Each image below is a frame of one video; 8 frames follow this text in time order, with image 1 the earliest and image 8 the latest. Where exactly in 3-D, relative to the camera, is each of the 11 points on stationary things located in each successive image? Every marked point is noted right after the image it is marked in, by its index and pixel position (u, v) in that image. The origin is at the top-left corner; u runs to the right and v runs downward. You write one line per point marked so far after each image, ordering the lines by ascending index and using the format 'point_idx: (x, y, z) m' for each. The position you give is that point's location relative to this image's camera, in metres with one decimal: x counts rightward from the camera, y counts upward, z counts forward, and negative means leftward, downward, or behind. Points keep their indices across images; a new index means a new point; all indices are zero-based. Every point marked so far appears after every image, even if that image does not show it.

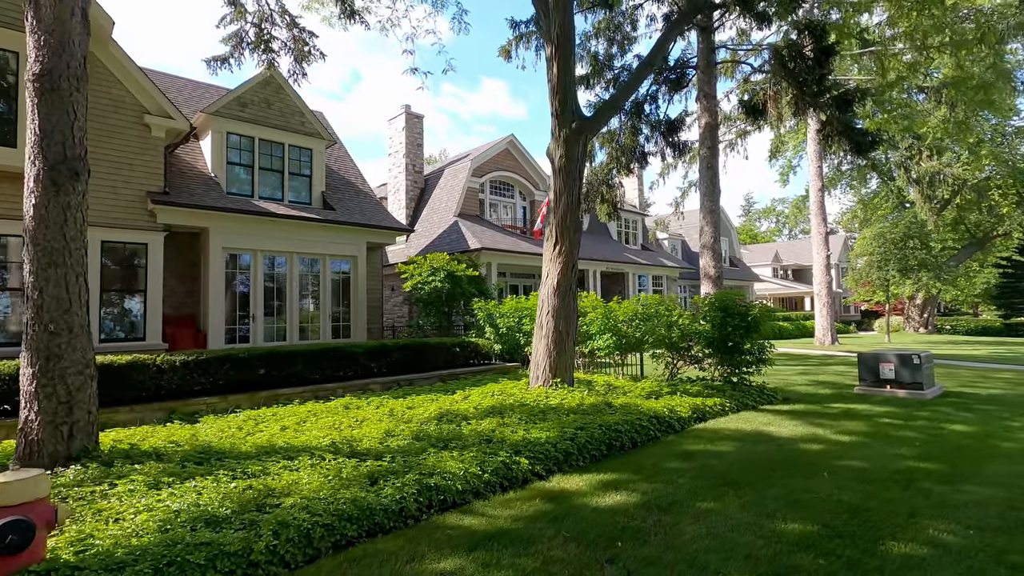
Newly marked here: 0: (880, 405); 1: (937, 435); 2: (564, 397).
0: (+5.4, -1.7, +7.8) m
1: (+4.7, -1.6, +6.0) m
2: (+0.6, -1.3, +6.6) m
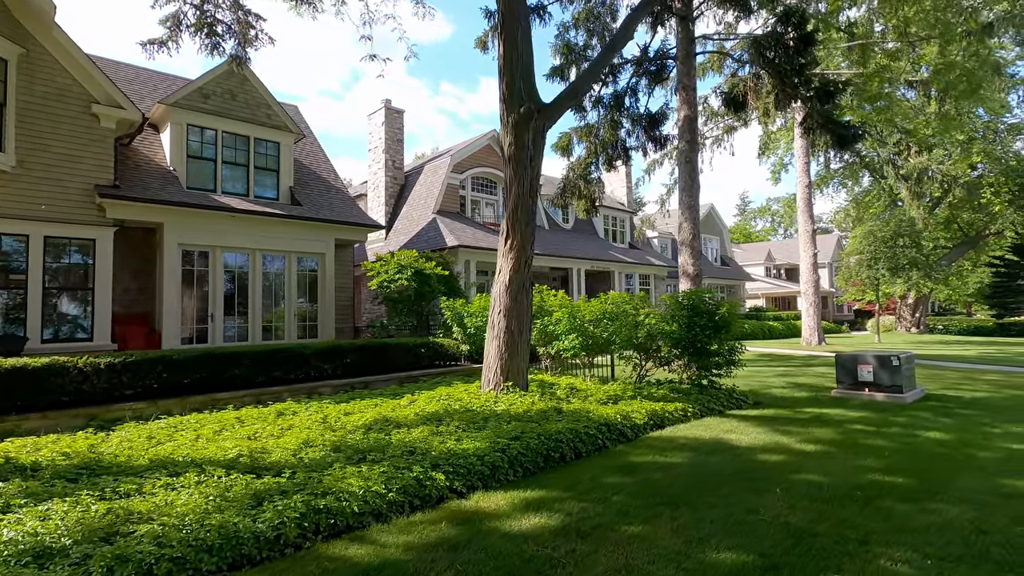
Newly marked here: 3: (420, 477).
0: (+4.7, -1.7, +7.4) m
1: (+4.1, -1.6, +5.6) m
2: (0.0, -1.3, +6.2) m
3: (-0.7, -1.4, +3.8) m
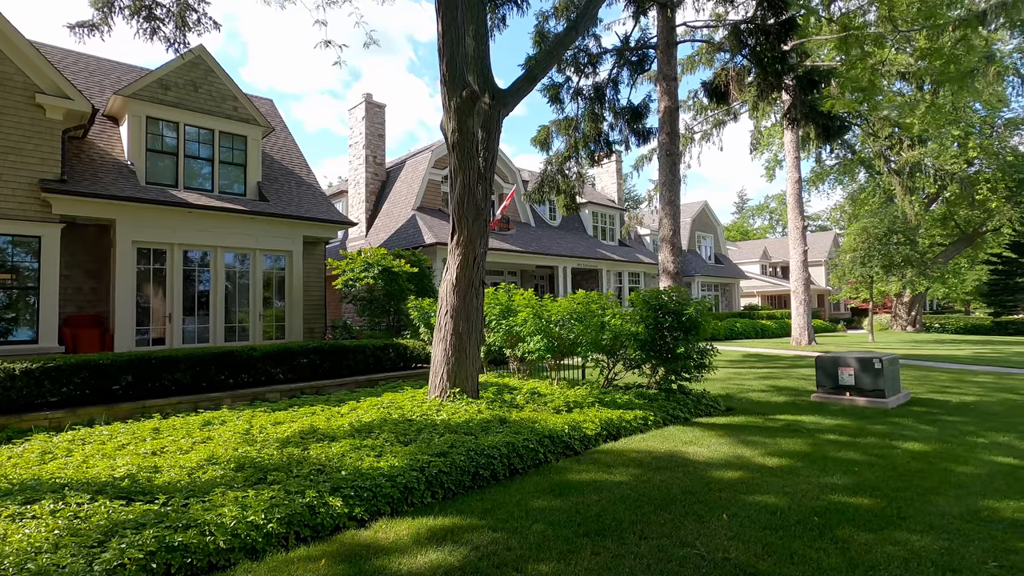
0: (+4.1, -1.7, +6.9) m
1: (+3.5, -1.6, +5.1) m
2: (-0.6, -1.3, +5.7) m
3: (-1.3, -1.4, +3.4) m
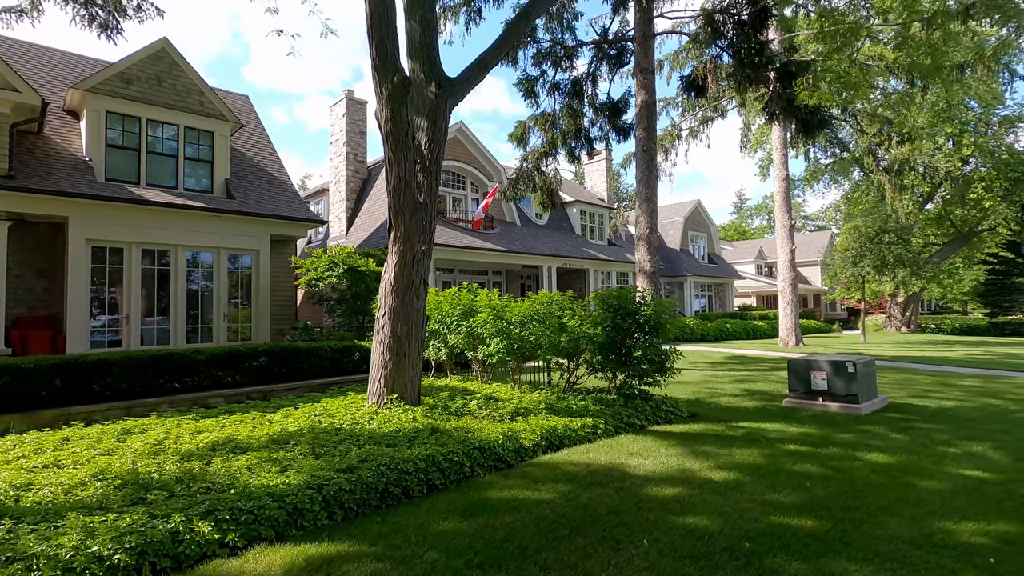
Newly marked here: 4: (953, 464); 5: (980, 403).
0: (+3.5, -1.7, +6.6) m
1: (+2.9, -1.6, +4.7) m
2: (-1.2, -1.3, +5.3) m
3: (-1.9, -1.4, +3.0) m
4: (+4.1, -1.6, +5.0) m
5: (+7.2, -1.8, +8.3) m
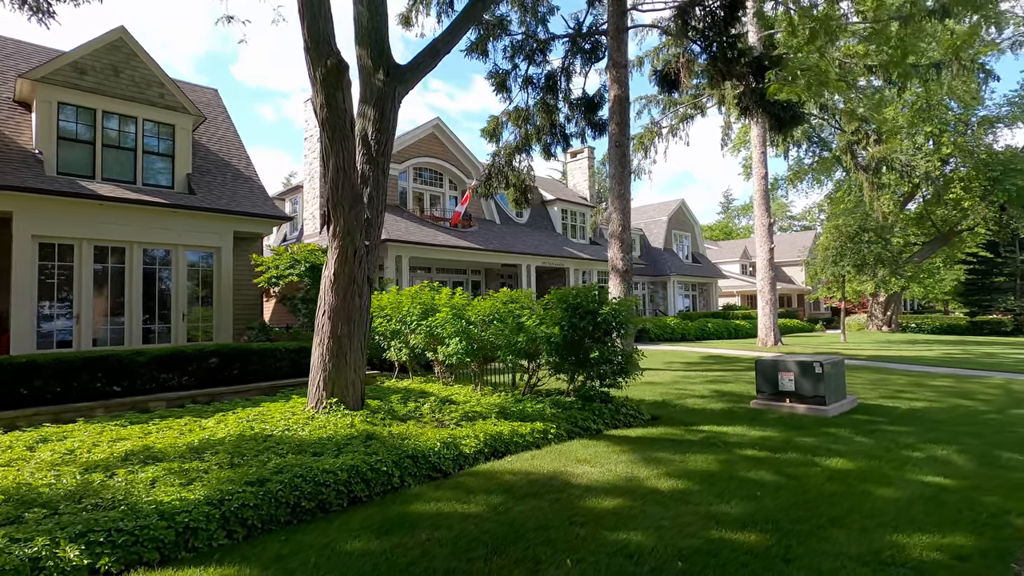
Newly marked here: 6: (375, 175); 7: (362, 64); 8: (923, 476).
0: (+3.0, -1.6, +6.3) m
1: (+2.4, -1.6, +4.5) m
2: (-1.7, -1.3, +5.0) m
3: (-2.4, -1.3, +2.7) m
4: (+3.6, -1.6, +4.8) m
5: (+6.7, -1.8, +8.1) m
6: (-1.5, +1.2, +5.9) m
7: (-1.7, +2.6, +6.1) m
8: (+3.5, -1.6, +4.6) m
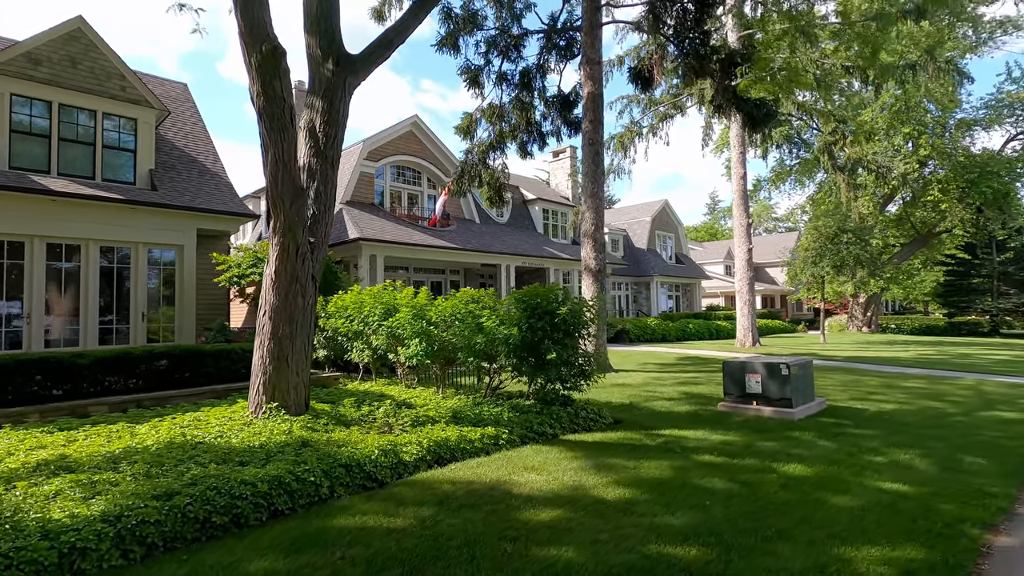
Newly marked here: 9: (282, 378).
0: (+2.5, -1.6, +6.2) m
1: (+1.9, -1.6, +4.3) m
2: (-2.2, -1.3, +4.7) m
3: (-2.8, -1.3, +2.4) m
4: (+3.1, -1.6, +4.6) m
5: (+6.1, -1.8, +8.0) m
6: (-2.0, +1.3, +5.6) m
7: (-2.2, +2.6, +5.8) m
8: (+3.1, -1.6, +4.4) m
9: (-2.2, -0.9, +5.2) m
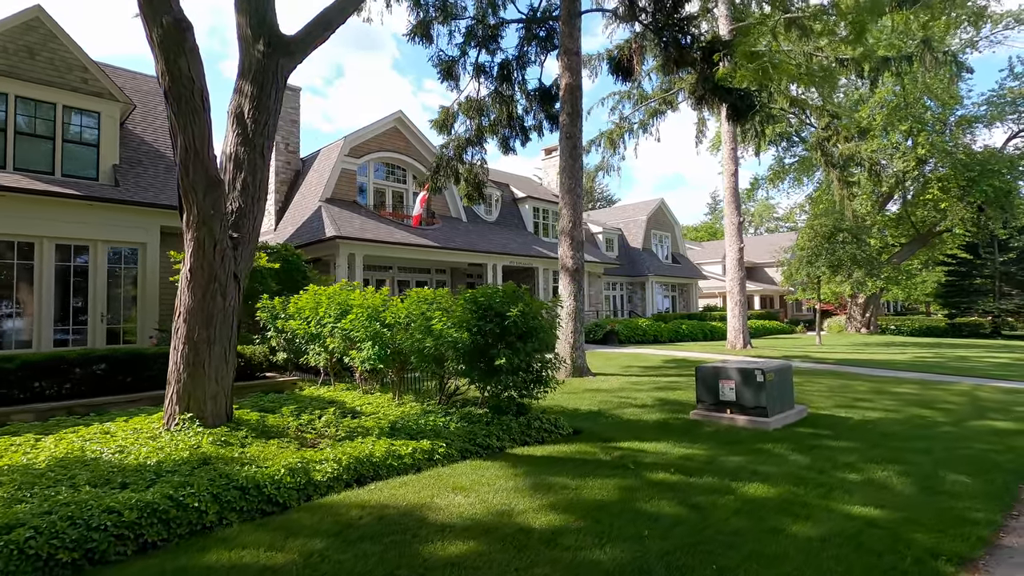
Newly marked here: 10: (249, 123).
0: (+1.9, -1.6, +5.7) m
1: (+1.4, -1.6, +3.8) m
2: (-2.7, -1.3, +4.3) m
3: (-3.3, -1.3, +2.0) m
4: (+2.6, -1.6, +4.1) m
5: (+5.6, -1.8, +7.5) m
6: (-2.6, +1.3, +5.2) m
7: (-2.7, +2.6, +5.4) m
8: (+2.5, -1.6, +4.0) m
9: (-2.8, -0.9, +4.7) m
10: (-2.6, +1.6, +5.2) m
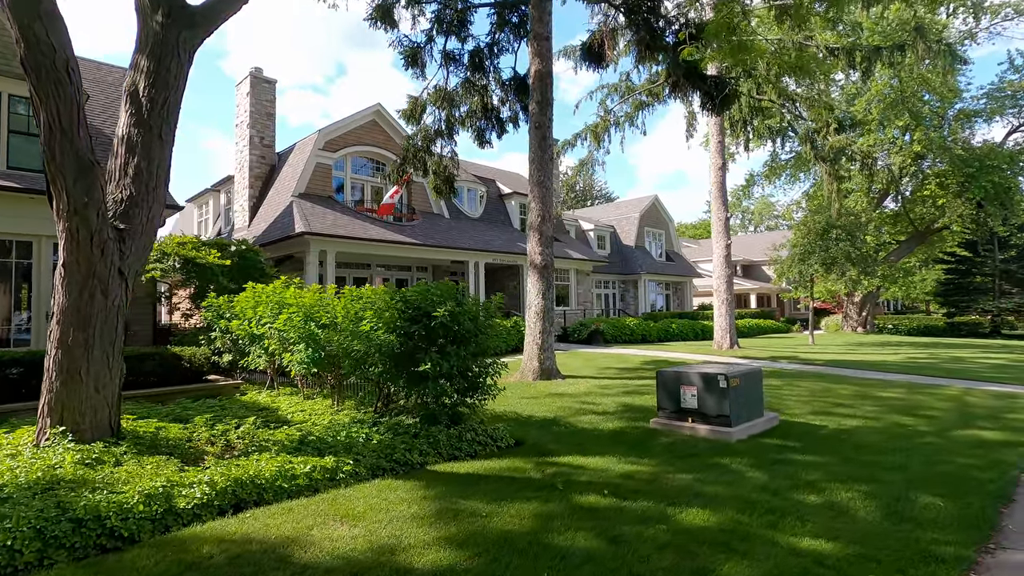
0: (+1.3, -1.6, +5.2) m
1: (+0.7, -1.6, +3.3) m
2: (-3.4, -1.2, +3.8) m
3: (-4.0, -1.3, +1.4) m
4: (+1.9, -1.6, +3.6) m
5: (+4.9, -1.7, +7.0) m
6: (-3.2, +1.3, +4.7) m
7: (-3.4, +2.6, +4.9) m
8: (+1.9, -1.6, +3.4) m
9: (-3.4, -0.8, +4.2) m
10: (-3.2, +1.6, +4.7) m
